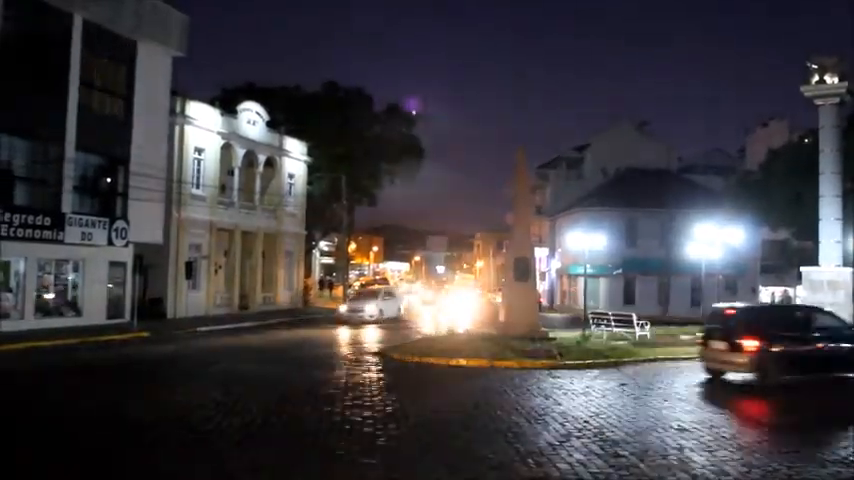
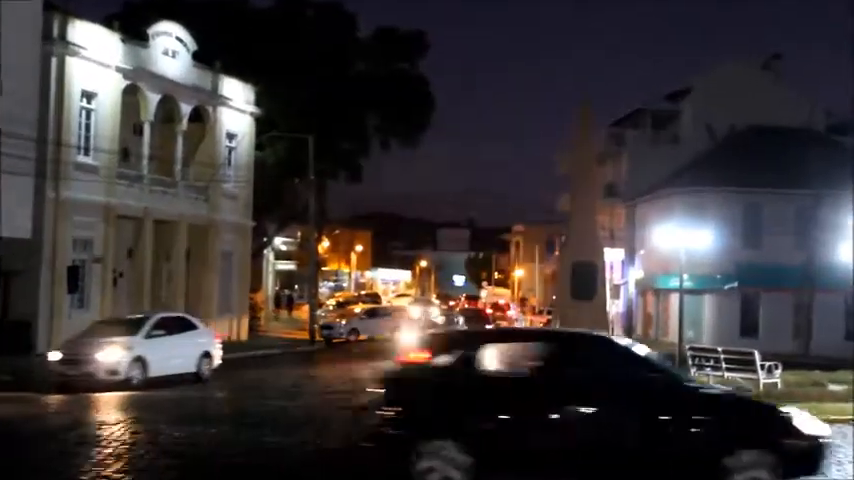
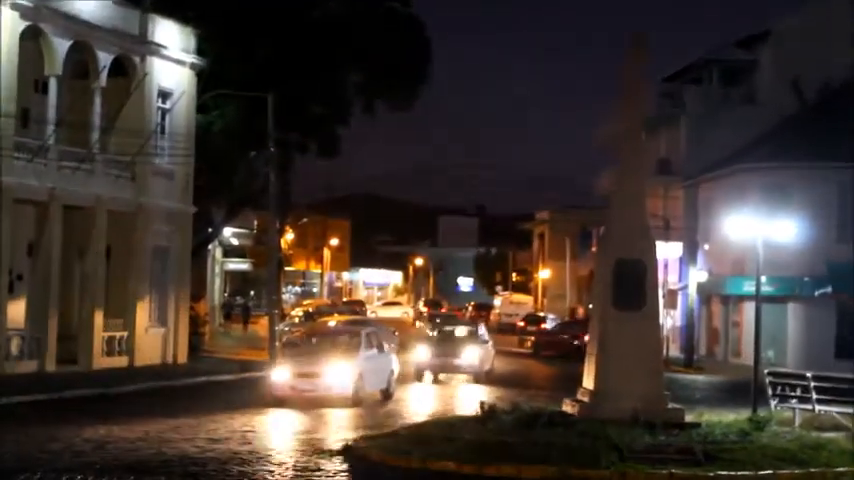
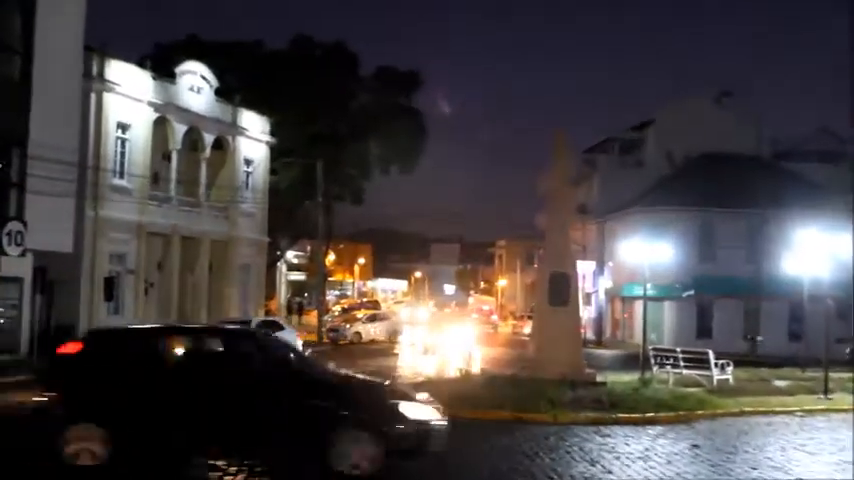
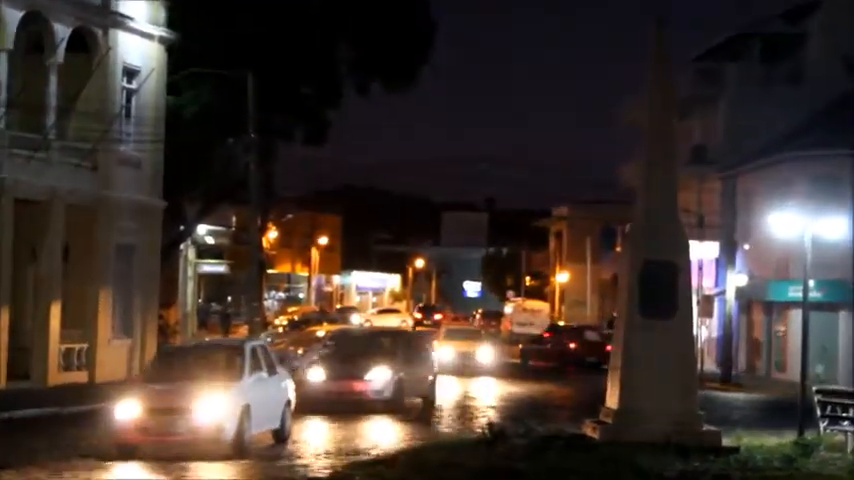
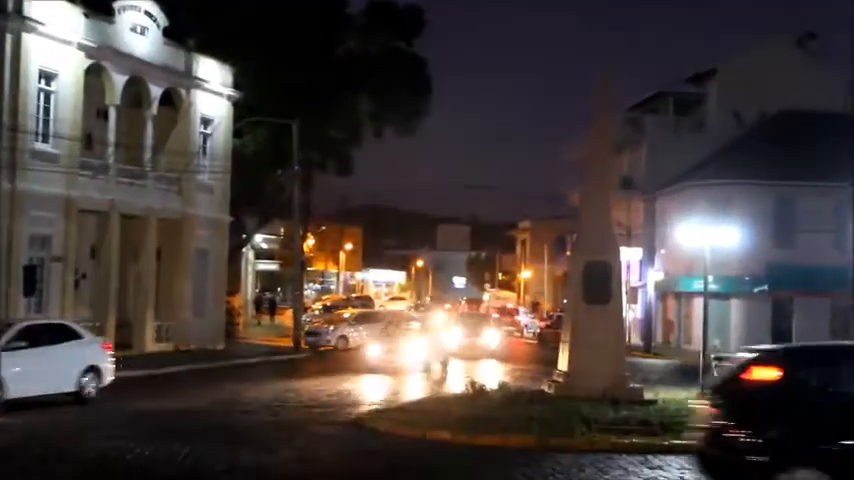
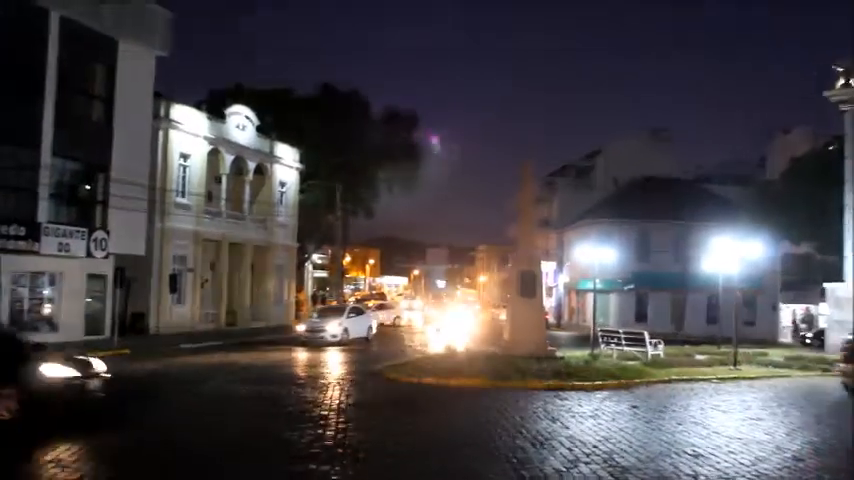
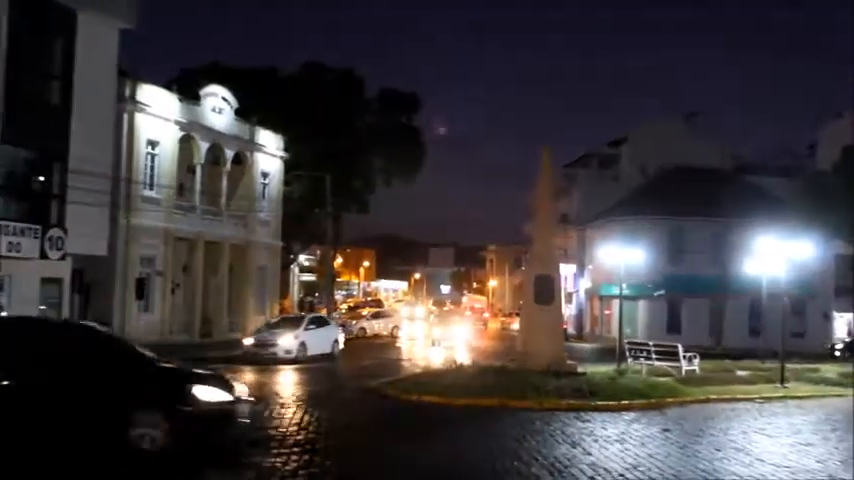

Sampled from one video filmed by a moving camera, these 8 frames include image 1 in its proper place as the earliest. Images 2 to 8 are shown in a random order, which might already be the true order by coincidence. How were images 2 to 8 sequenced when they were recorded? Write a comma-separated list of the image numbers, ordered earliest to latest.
7, 8, 4, 2, 6, 3, 5
